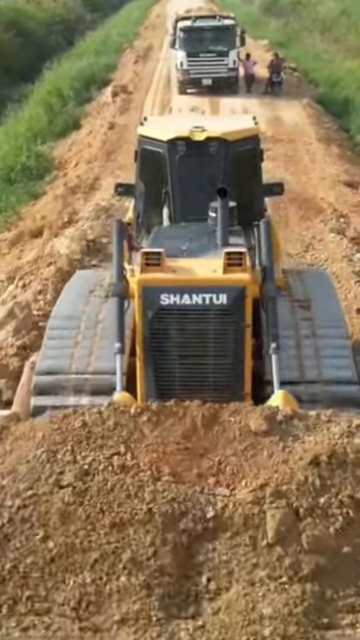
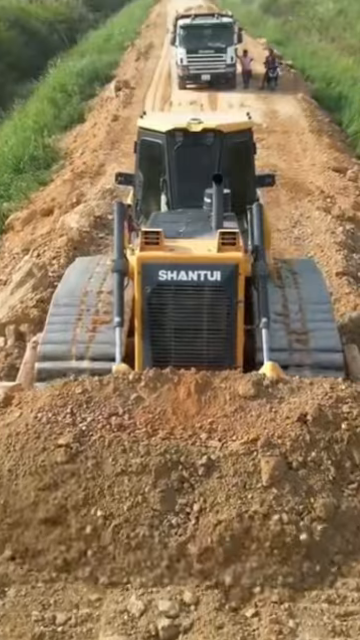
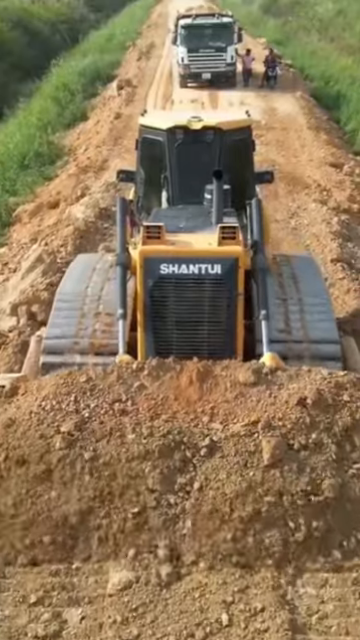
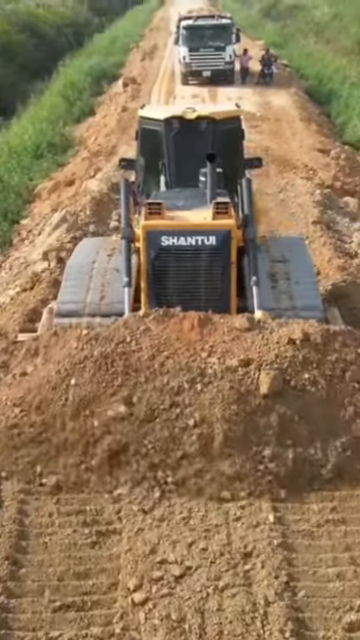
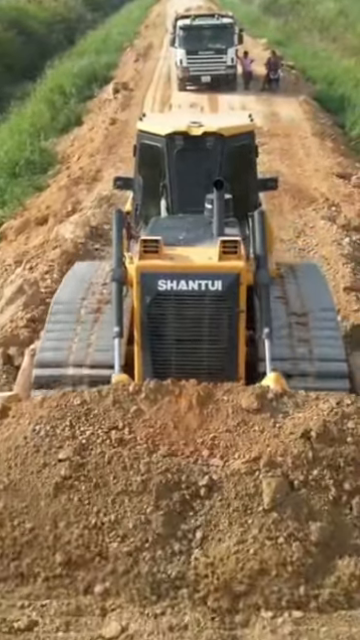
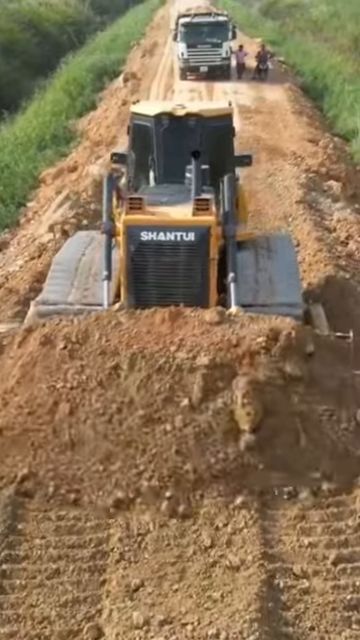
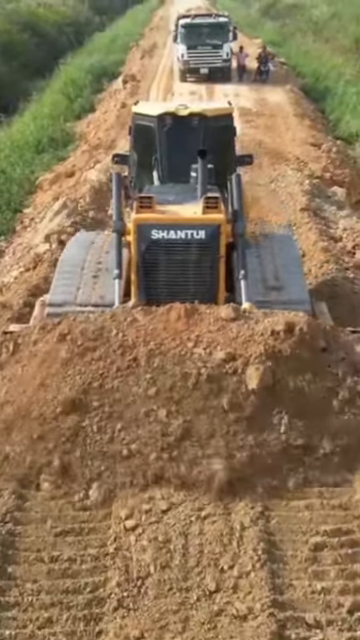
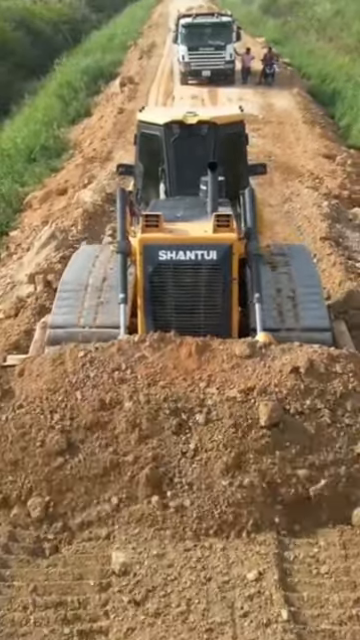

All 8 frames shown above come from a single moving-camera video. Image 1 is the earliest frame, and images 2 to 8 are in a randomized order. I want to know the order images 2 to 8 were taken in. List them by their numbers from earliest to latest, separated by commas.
5, 2, 3, 8, 4, 7, 6
